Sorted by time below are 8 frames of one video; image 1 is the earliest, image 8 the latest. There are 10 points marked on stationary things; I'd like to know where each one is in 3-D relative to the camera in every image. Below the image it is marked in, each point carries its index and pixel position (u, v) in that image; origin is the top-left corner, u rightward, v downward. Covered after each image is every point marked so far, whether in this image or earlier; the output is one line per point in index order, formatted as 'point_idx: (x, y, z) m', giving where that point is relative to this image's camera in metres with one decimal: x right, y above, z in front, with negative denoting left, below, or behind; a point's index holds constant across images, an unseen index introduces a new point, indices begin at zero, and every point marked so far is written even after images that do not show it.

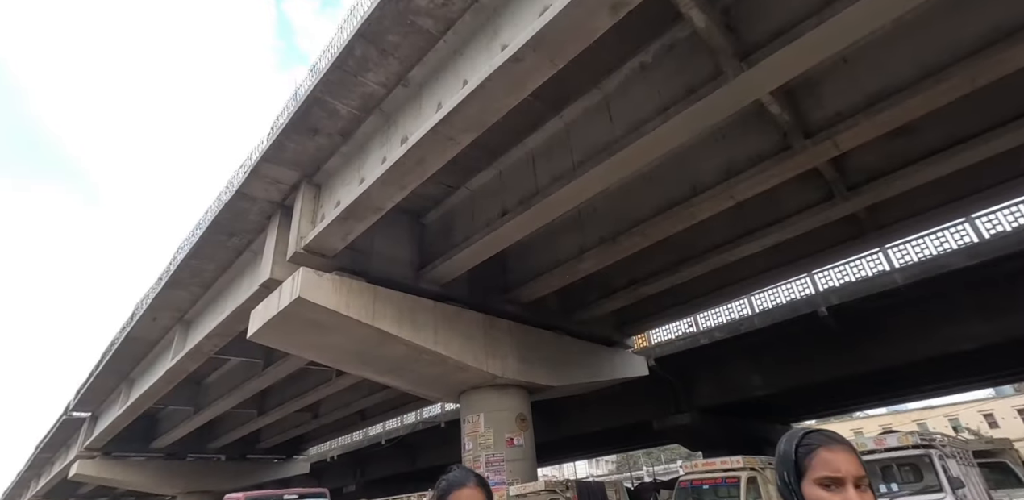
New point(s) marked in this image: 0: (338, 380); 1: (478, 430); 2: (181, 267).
0: (-5.7, -4.3, +16.5) m
1: (-0.7, -3.9, +10.7) m
2: (-7.9, -0.4, +11.9) m
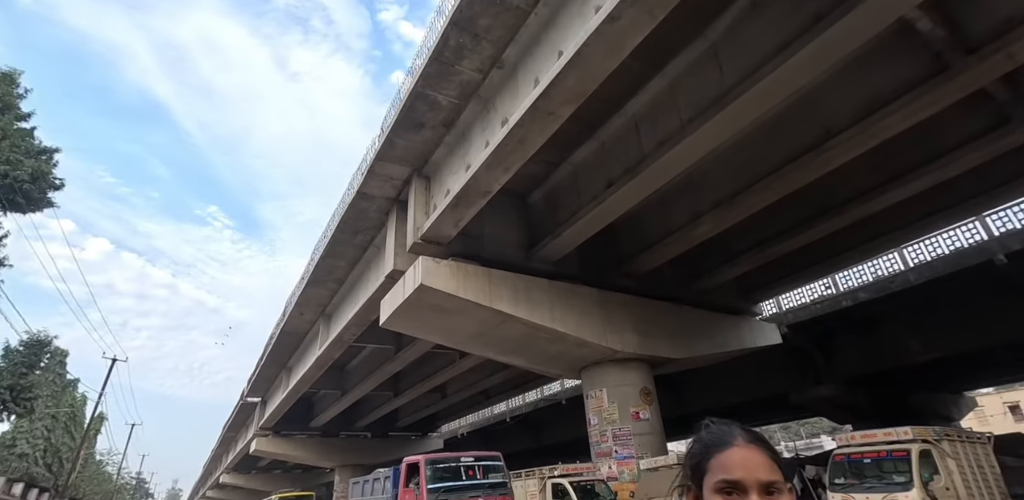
0: (-1.8, -3.9, +17.4) m
1: (+1.9, -3.3, +10.7) m
2: (-5.1, -0.4, +13.2) m
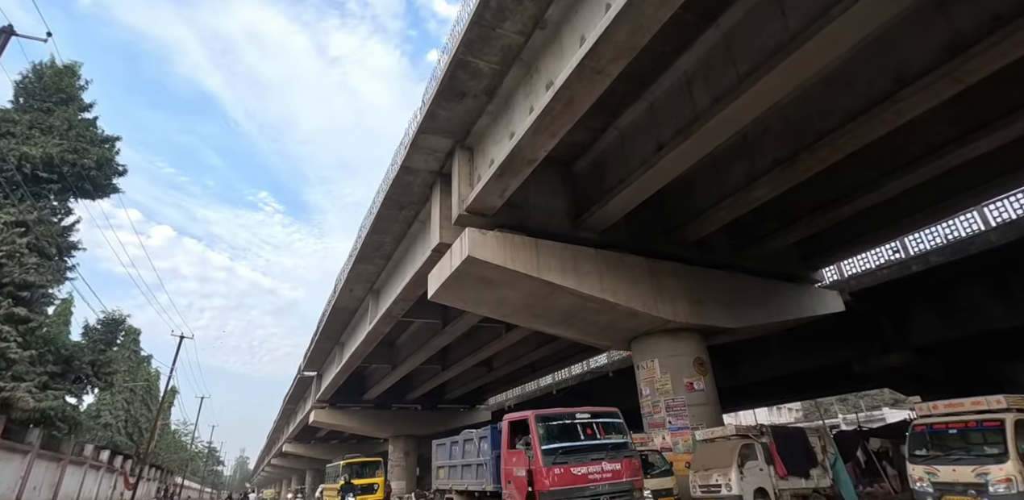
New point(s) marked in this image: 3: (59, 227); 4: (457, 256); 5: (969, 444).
0: (-0.1, -2.9, +17.4) m
1: (+3.0, -2.6, +10.4) m
2: (-4.0, +0.2, +13.4) m
3: (-13.8, +0.9, +15.0) m
4: (-1.0, -0.1, +8.9) m
5: (+7.7, -3.3, +8.4) m
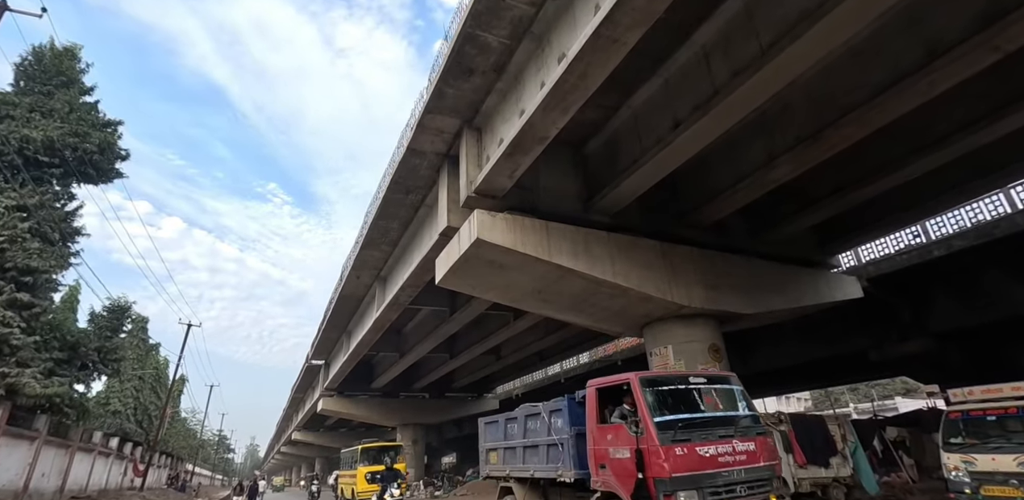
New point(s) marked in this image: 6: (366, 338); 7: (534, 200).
0: (+0.1, -2.5, +17.2) m
1: (+3.2, -2.3, +10.2) m
2: (-3.7, +0.6, +13.2) m
3: (-13.6, +1.3, +14.9) m
4: (-0.8, +0.2, +8.7) m
5: (+7.9, -3.0, +8.1) m
6: (-5.5, -3.3, +18.9) m
7: (+0.4, +1.0, +9.6) m
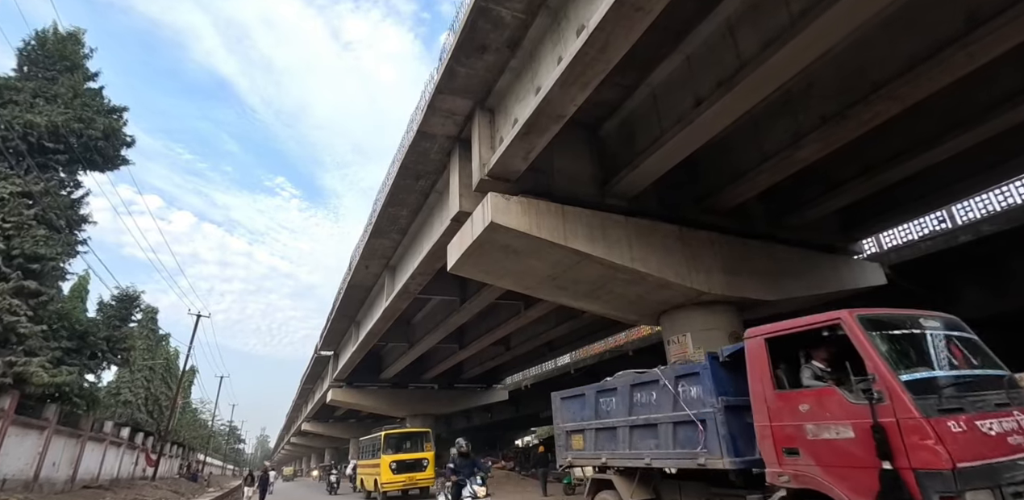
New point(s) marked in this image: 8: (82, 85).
0: (+0.5, -2.1, +17.0) m
1: (+3.4, -2.0, +9.9) m
2: (-3.4, +0.9, +12.9) m
3: (-13.2, +1.6, +14.8) m
4: (-0.6, +0.5, +8.4) m
5: (+8.1, -2.7, +7.8) m
6: (-5.1, -2.9, +18.7) m
7: (+0.7, +1.2, +9.3) m
8: (-13.8, +5.3, +16.0) m
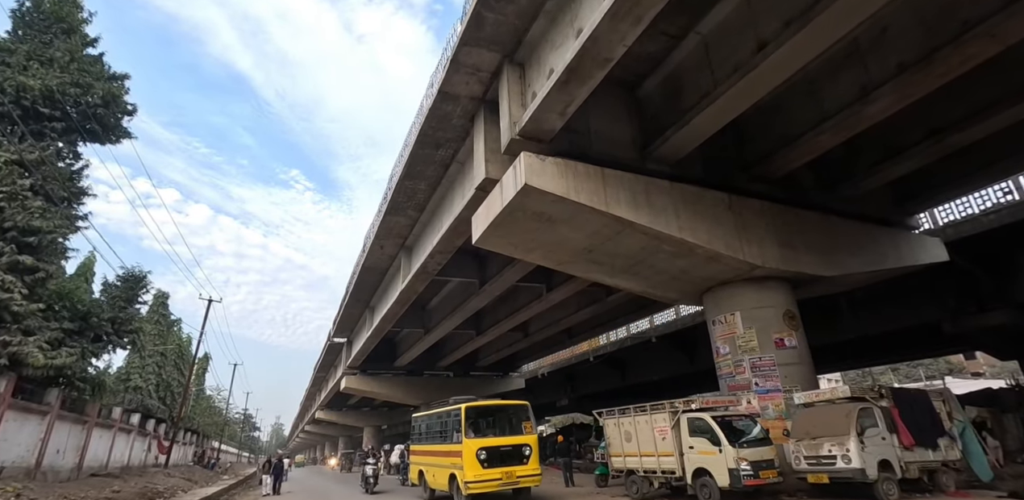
0: (+1.2, -1.4, +16.1) m
1: (+4.0, -1.5, +9.0) m
2: (-2.8, +1.5, +12.1) m
3: (-12.6, +2.1, +14.1) m
4: (0.0, +1.0, +7.5) m
5: (+8.7, -2.2, +6.8) m
6: (-4.4, -2.2, +18.0) m
7: (+1.2, +1.8, +8.4) m
8: (-13.1, +5.9, +15.3) m
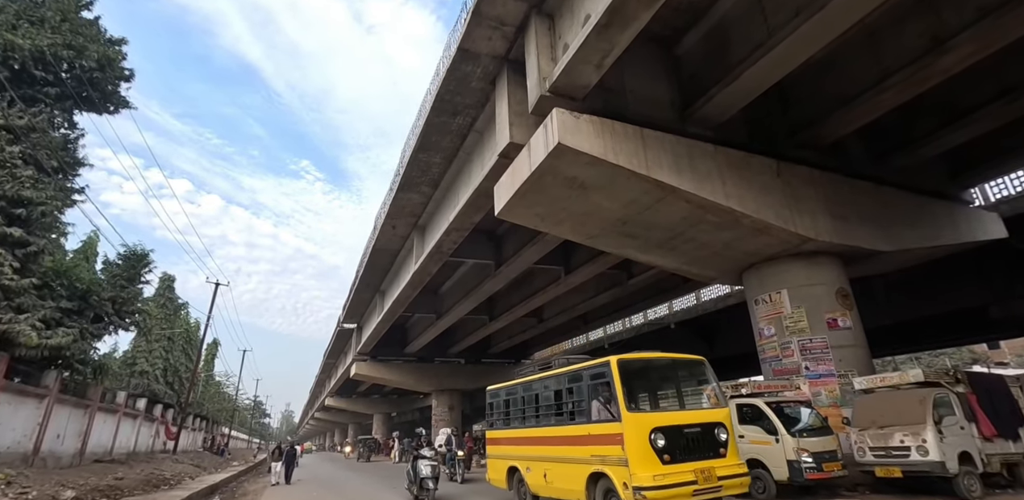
0: (+1.8, -0.8, +15.4) m
1: (+4.4, -1.0, +8.2) m
2: (-2.3, +2.0, +11.4) m
3: (-12.1, +2.7, +13.6) m
4: (+0.4, +1.4, +6.8) m
5: (+9.0, -1.8, +6.0) m
6: (-3.8, -1.6, +17.4) m
7: (+1.6, +2.2, +7.6) m
8: (-12.6, +6.5, +14.7) m
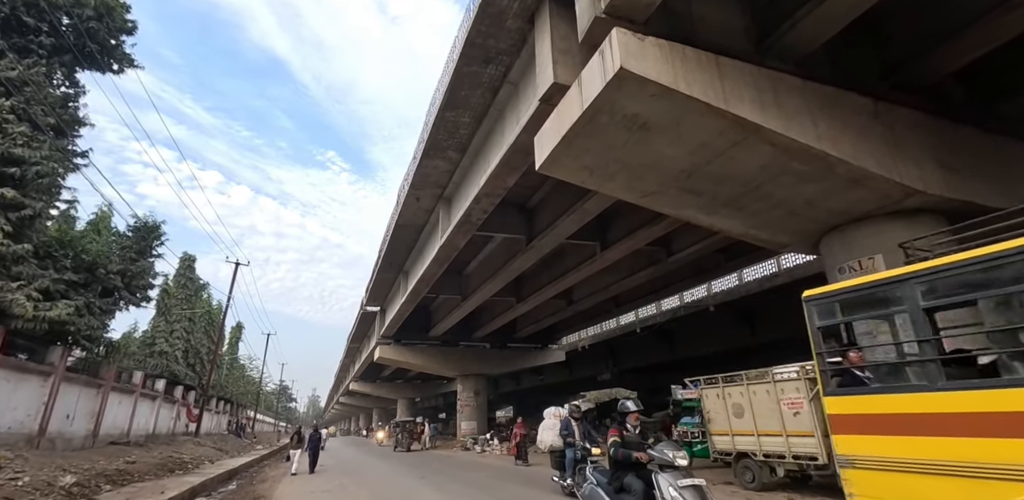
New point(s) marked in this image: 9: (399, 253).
0: (+2.7, -0.1, +14.3) m
1: (+5.1, -0.4, +7.0) m
2: (-1.6, +2.6, +10.4) m
3: (-11.2, +3.4, +12.9) m
4: (+0.9, +1.9, +5.6) m
5: (+9.6, -1.2, +4.6) m
6: (-2.8, -0.8, +16.5) m
7: (+2.2, +2.8, +6.4) m
8: (-11.7, +7.2, +14.0) m
9: (-4.1, -0.1, +18.2) m
